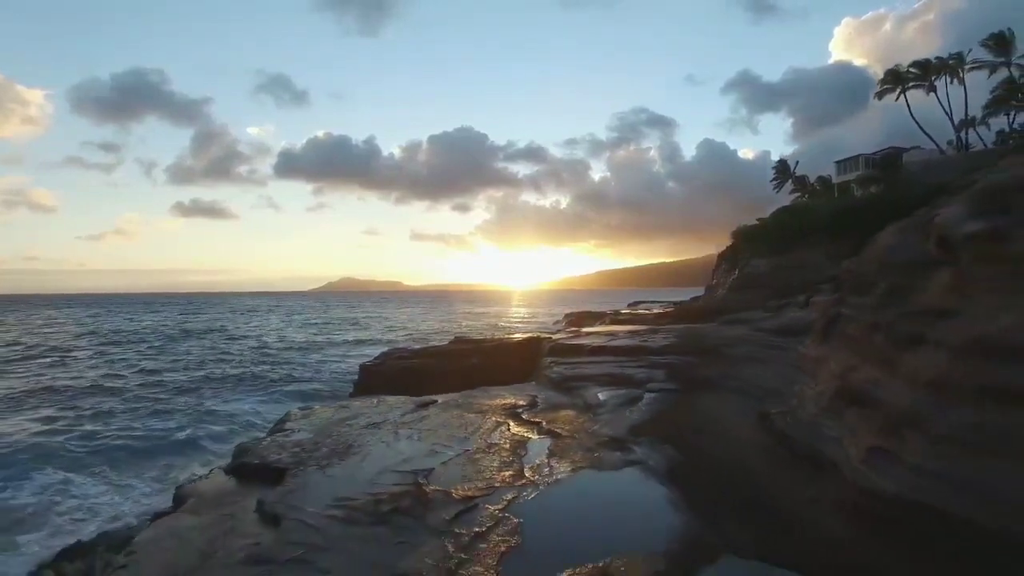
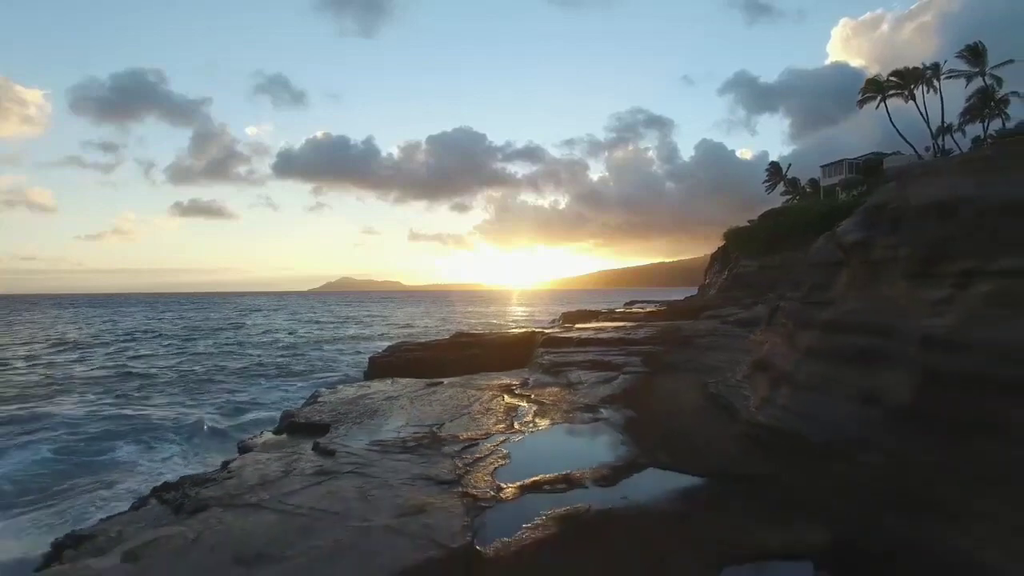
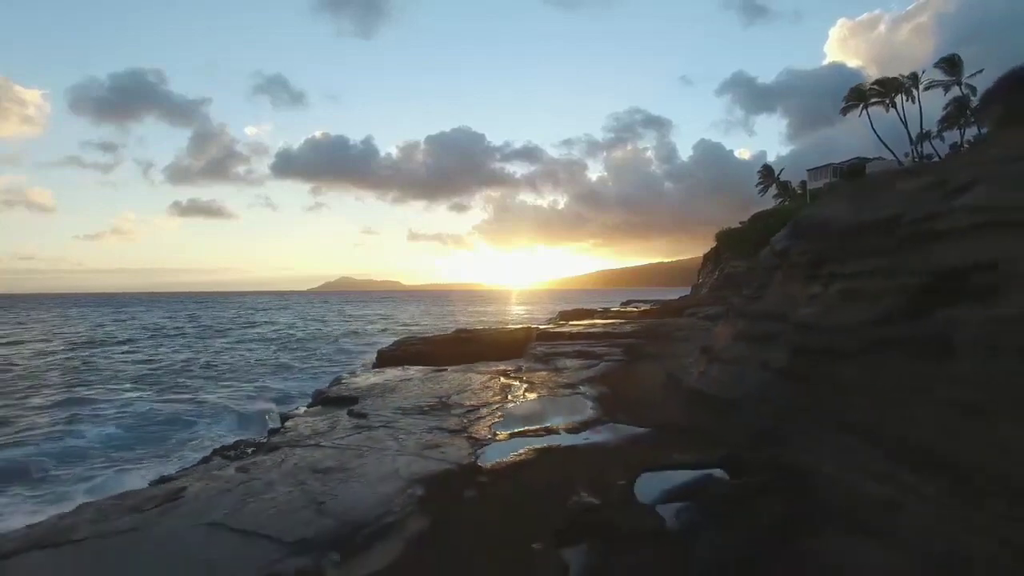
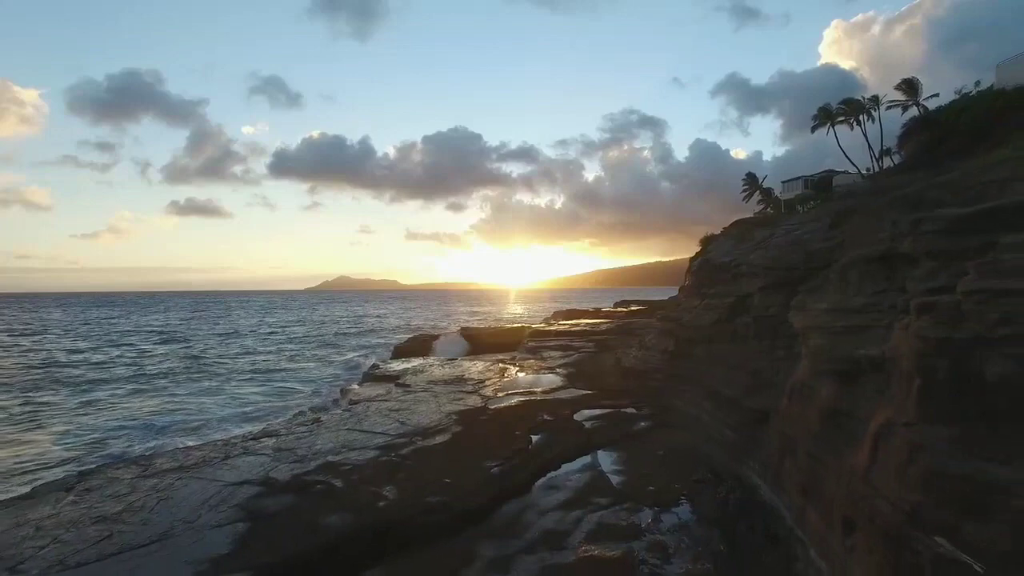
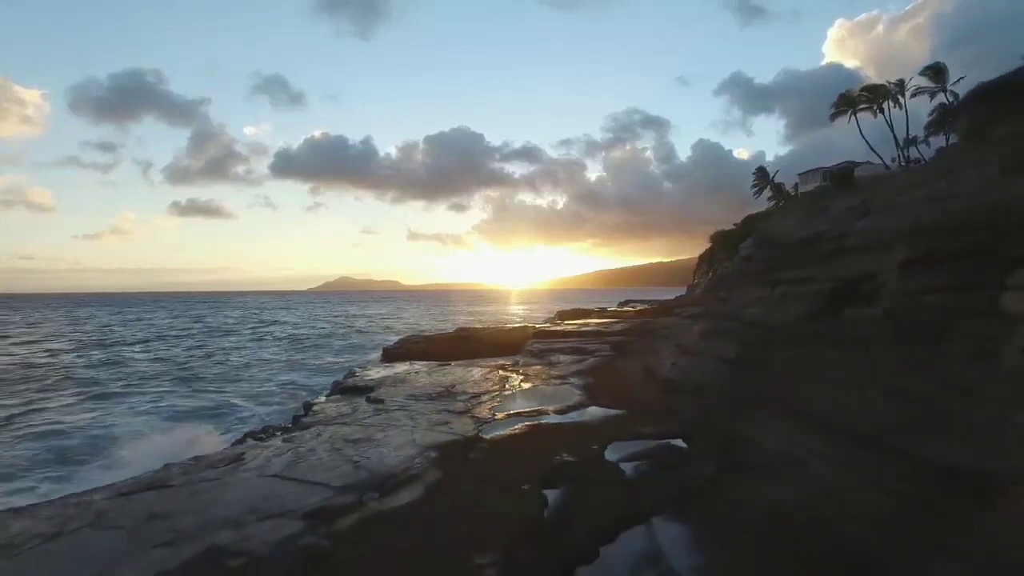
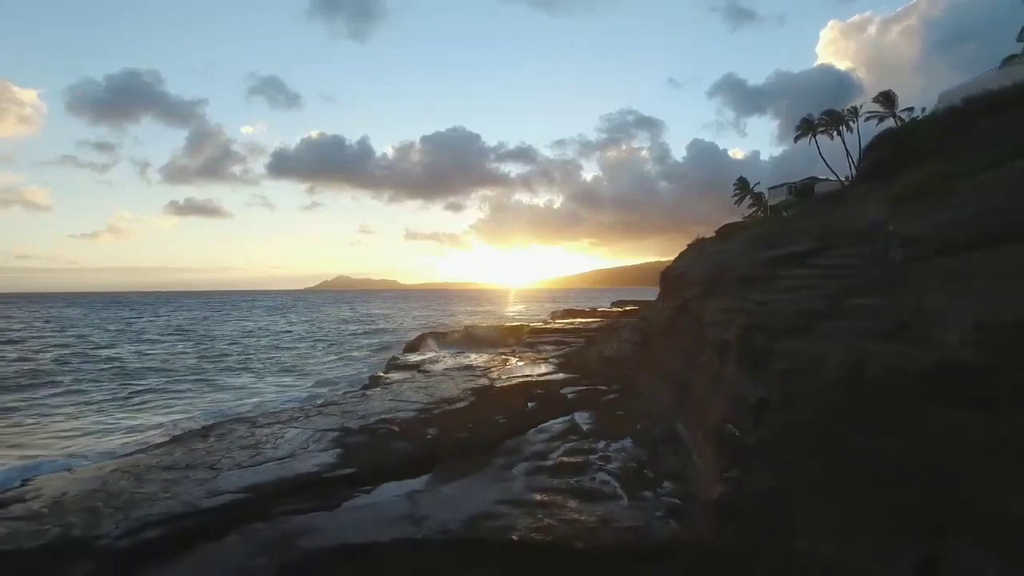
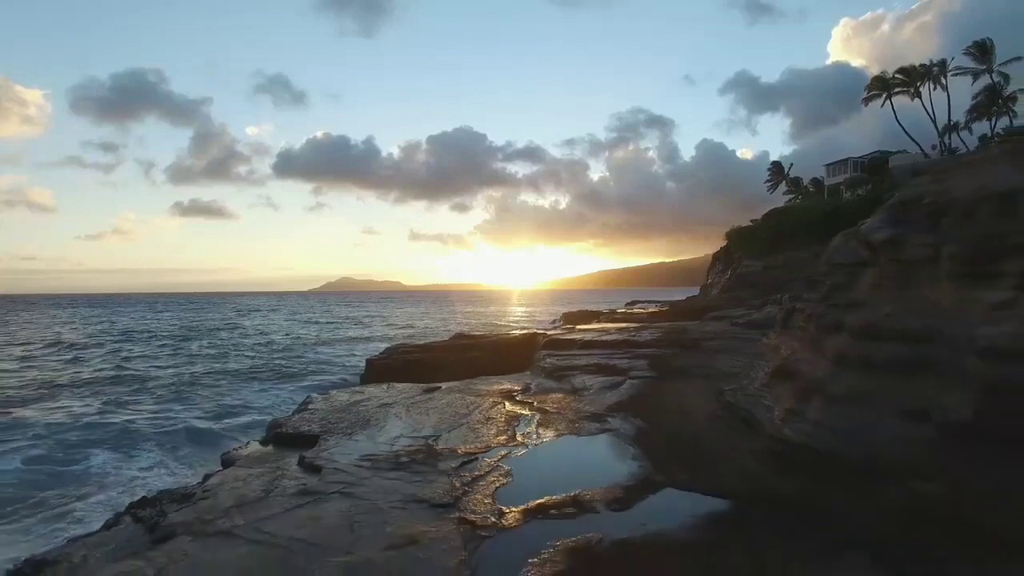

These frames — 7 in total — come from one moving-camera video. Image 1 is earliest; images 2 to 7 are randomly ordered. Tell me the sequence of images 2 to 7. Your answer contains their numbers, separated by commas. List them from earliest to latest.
7, 2, 3, 5, 4, 6
